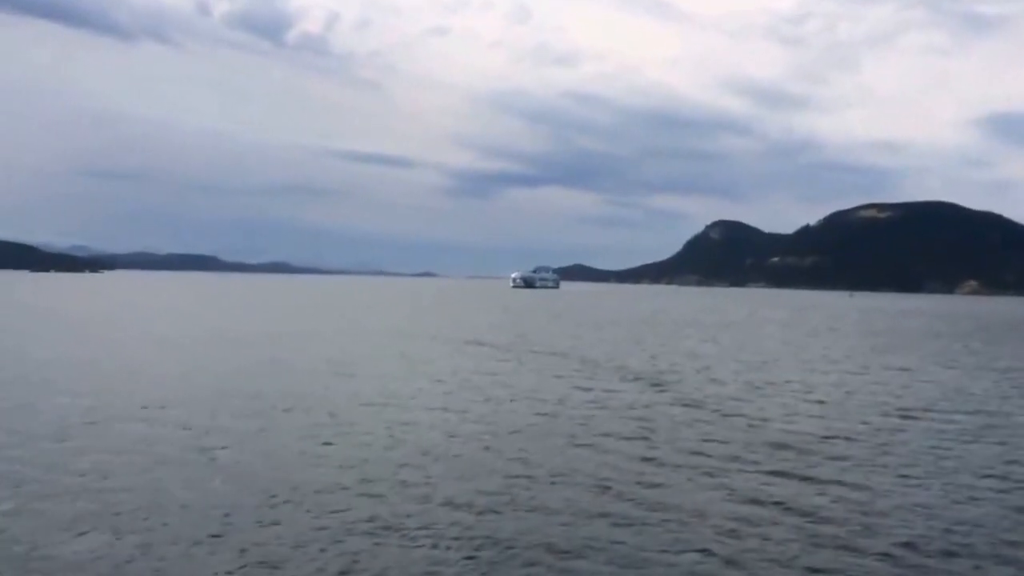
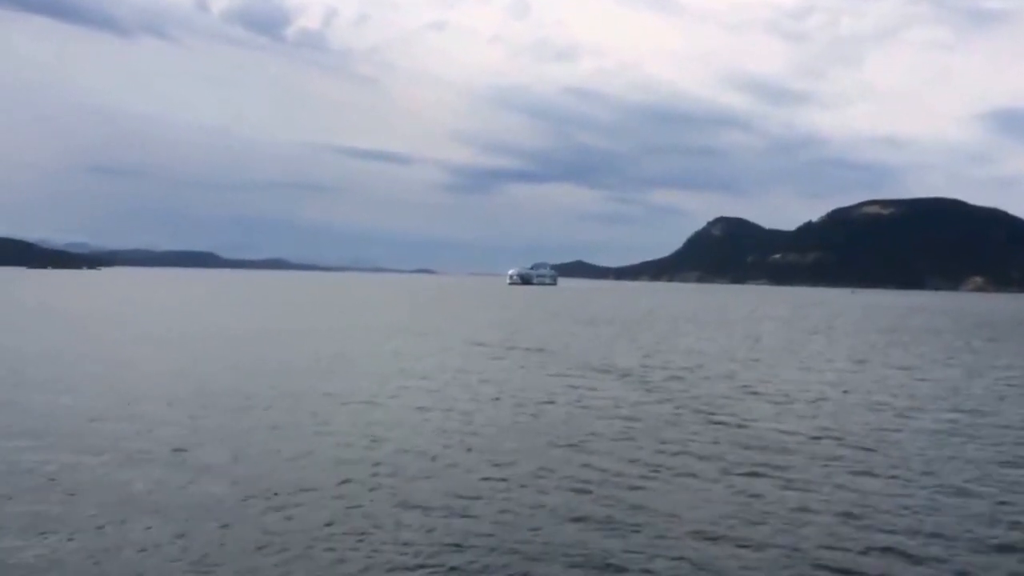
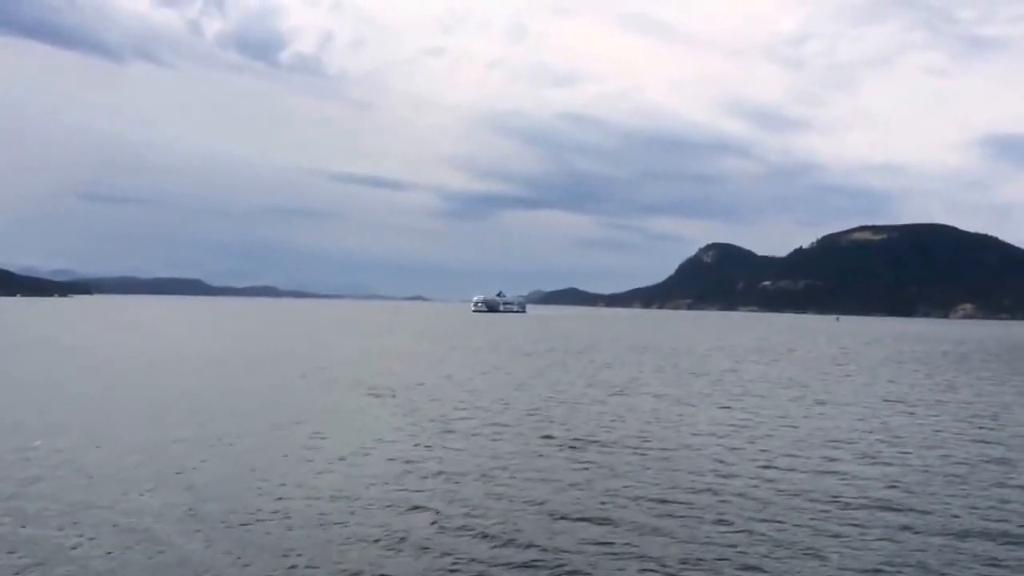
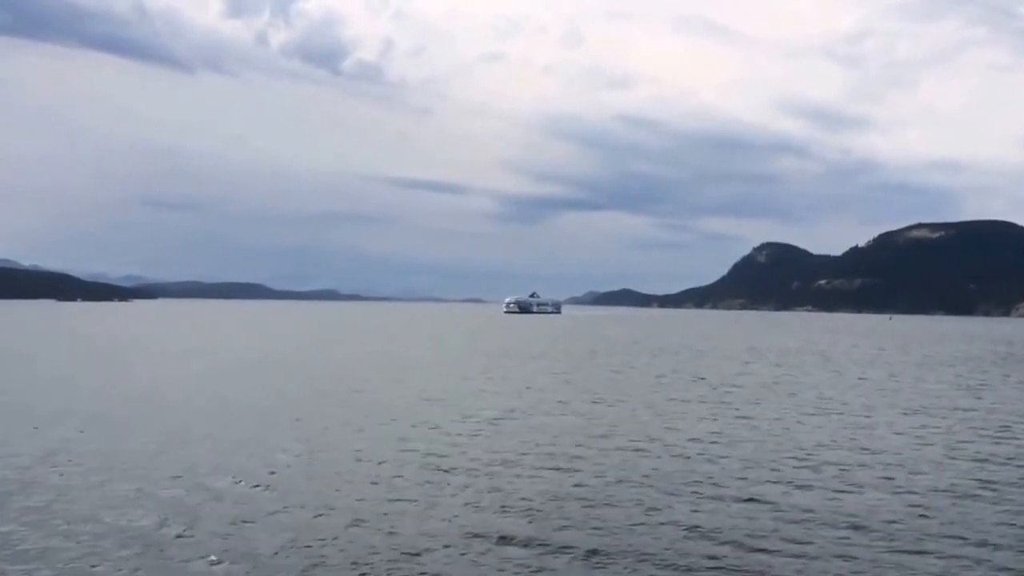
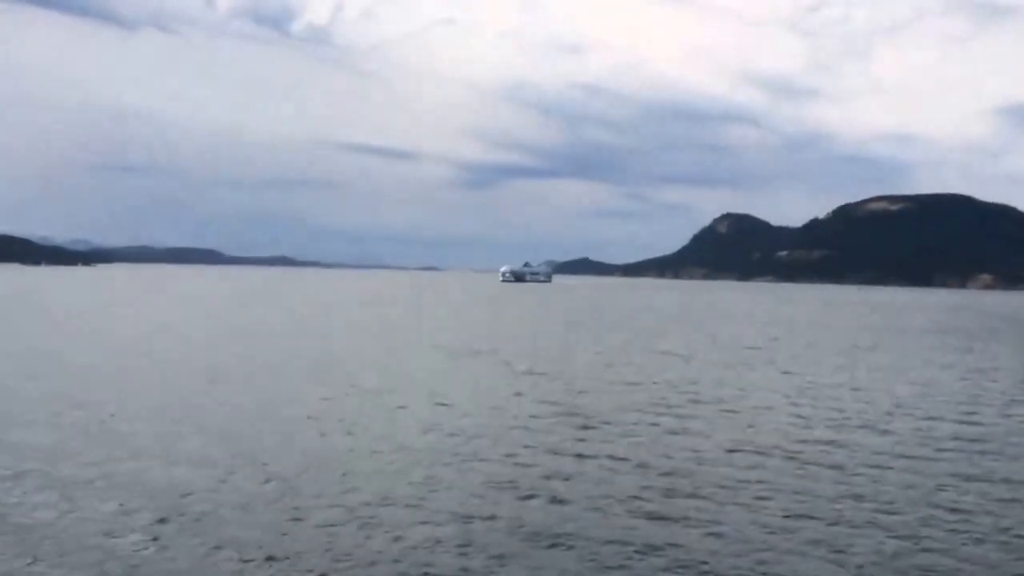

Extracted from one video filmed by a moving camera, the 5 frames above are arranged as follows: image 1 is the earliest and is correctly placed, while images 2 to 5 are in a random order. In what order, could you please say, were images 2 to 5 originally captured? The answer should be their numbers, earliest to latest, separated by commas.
2, 5, 3, 4
